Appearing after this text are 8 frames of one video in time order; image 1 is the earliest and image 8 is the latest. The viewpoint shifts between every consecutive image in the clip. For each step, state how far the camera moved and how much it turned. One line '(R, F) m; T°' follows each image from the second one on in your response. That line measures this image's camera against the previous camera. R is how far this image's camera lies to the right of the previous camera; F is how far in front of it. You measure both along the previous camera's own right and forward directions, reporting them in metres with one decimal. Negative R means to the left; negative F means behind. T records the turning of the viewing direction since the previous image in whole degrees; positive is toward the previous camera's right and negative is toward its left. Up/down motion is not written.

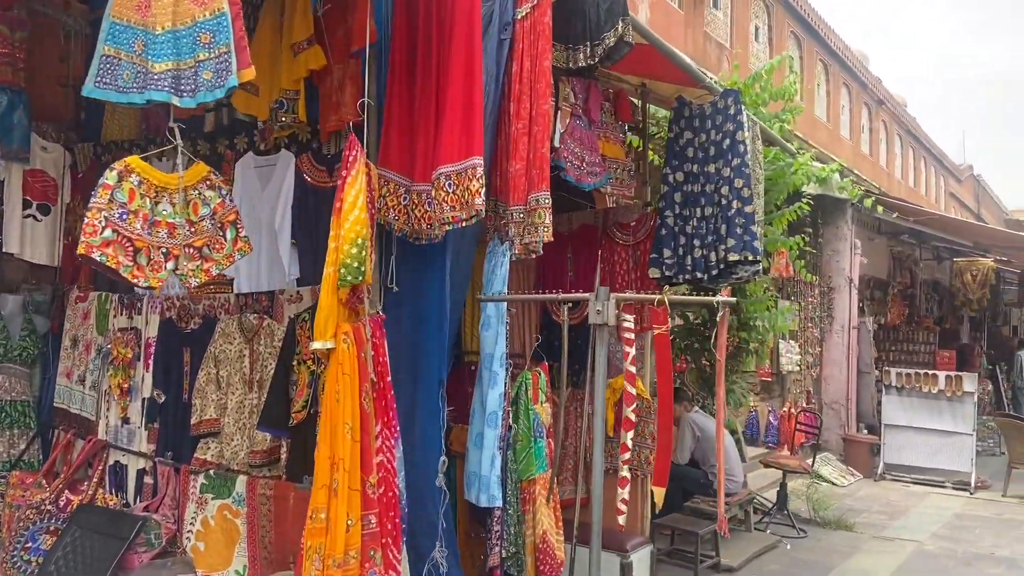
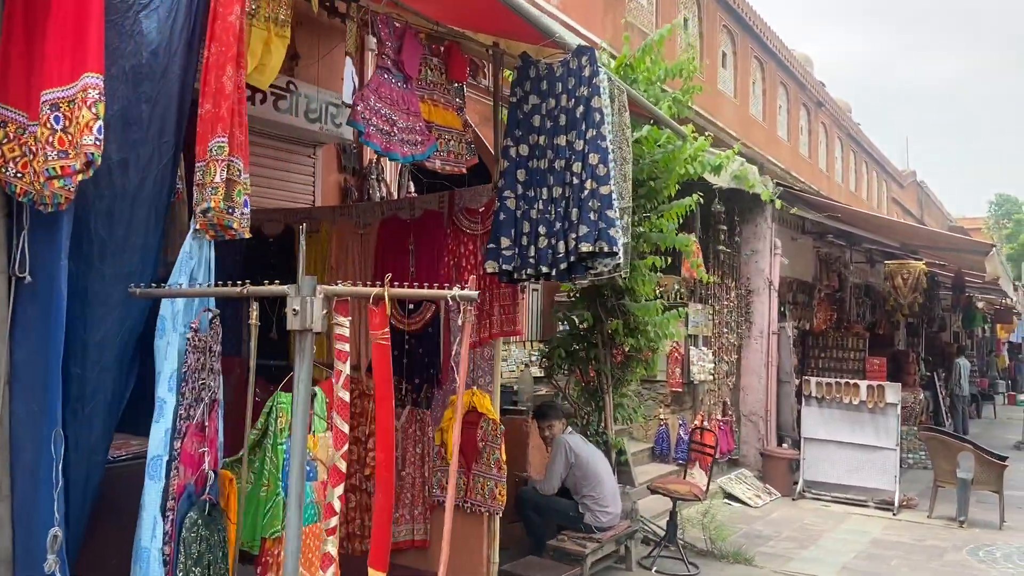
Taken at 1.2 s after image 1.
(+0.8, +0.9) m; +3°
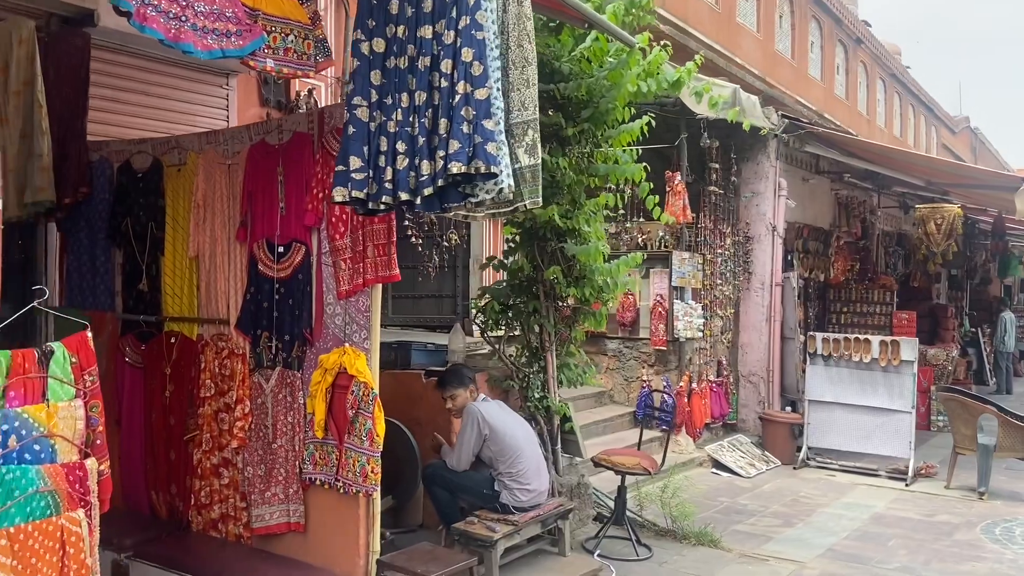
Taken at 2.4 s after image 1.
(+0.8, +0.8) m; -3°
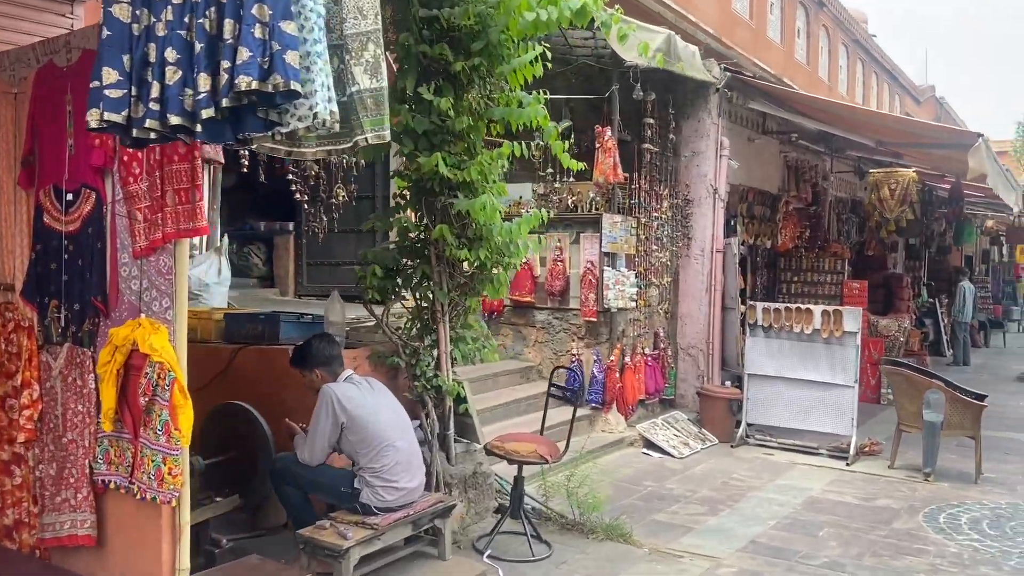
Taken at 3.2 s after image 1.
(+0.5, +0.7) m; +2°
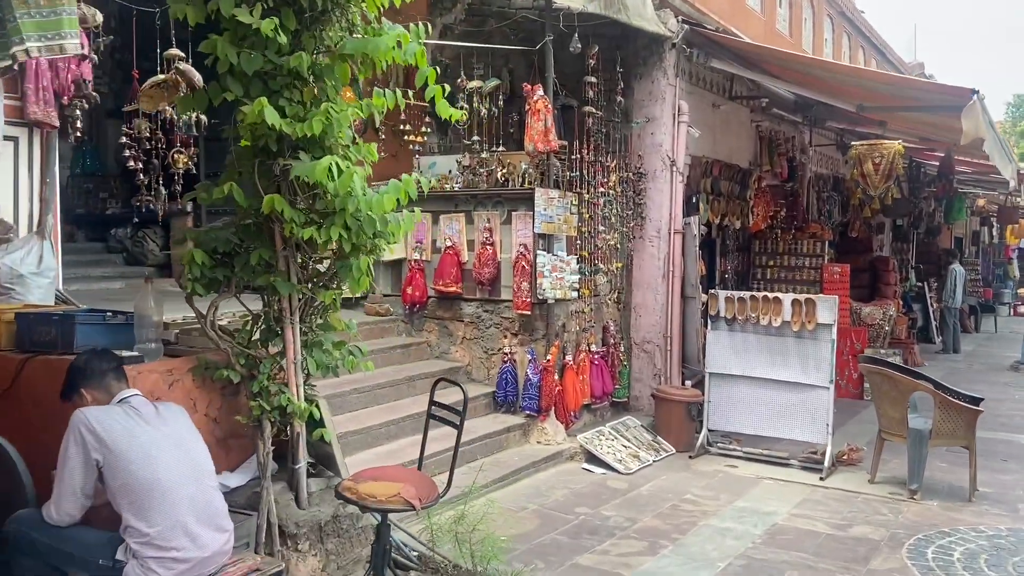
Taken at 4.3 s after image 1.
(+0.6, +1.1) m; +1°
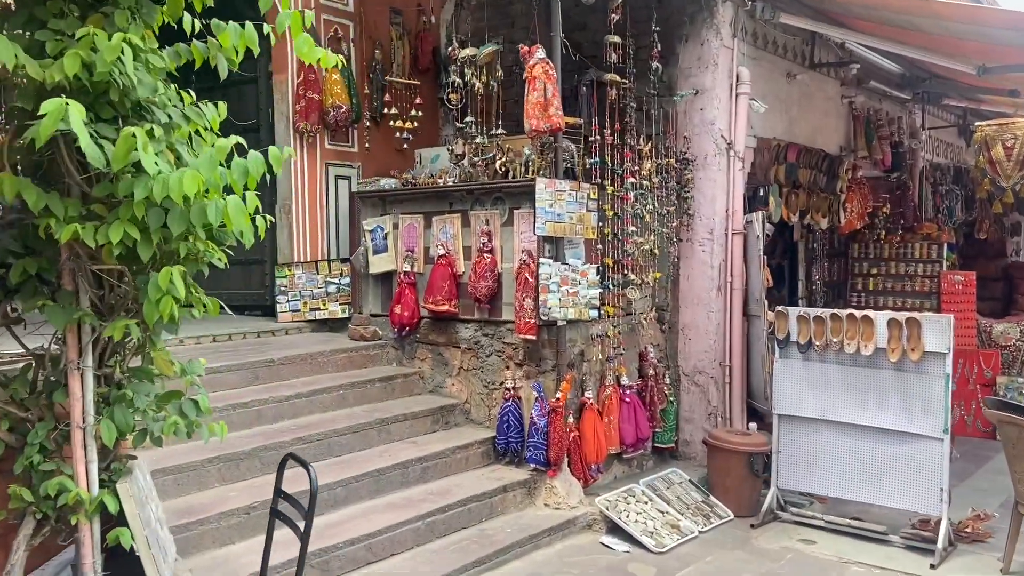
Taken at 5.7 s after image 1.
(+0.6, +1.3) m; -8°
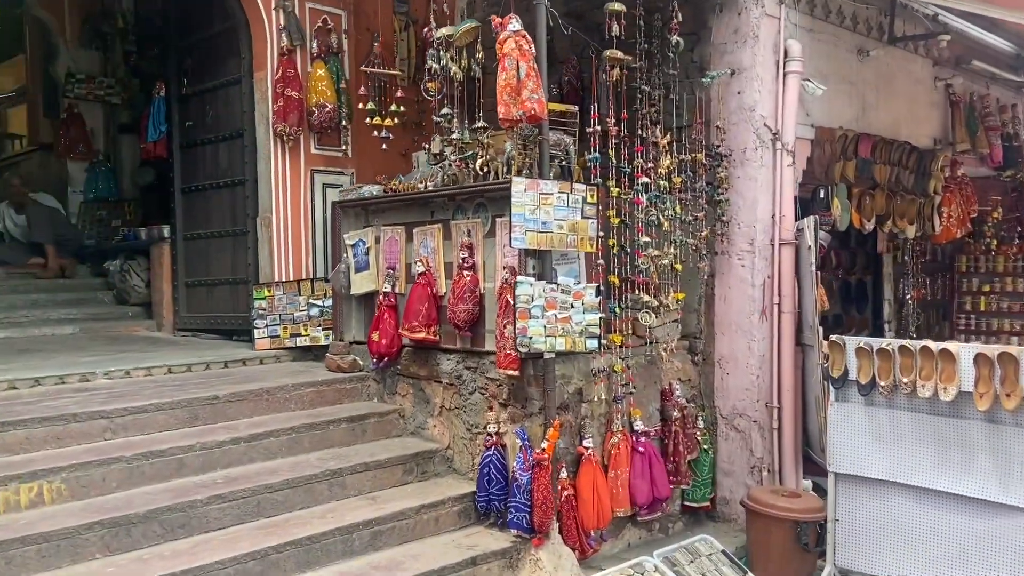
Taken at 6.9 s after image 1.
(+0.6, +0.9) m; -8°
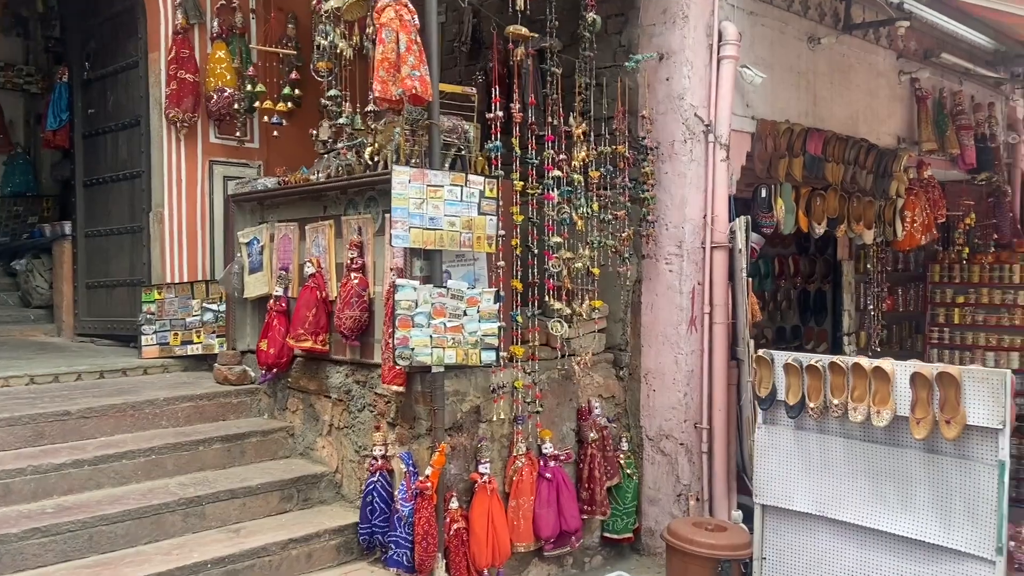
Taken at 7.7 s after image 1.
(+0.5, +0.5) m; 0°
